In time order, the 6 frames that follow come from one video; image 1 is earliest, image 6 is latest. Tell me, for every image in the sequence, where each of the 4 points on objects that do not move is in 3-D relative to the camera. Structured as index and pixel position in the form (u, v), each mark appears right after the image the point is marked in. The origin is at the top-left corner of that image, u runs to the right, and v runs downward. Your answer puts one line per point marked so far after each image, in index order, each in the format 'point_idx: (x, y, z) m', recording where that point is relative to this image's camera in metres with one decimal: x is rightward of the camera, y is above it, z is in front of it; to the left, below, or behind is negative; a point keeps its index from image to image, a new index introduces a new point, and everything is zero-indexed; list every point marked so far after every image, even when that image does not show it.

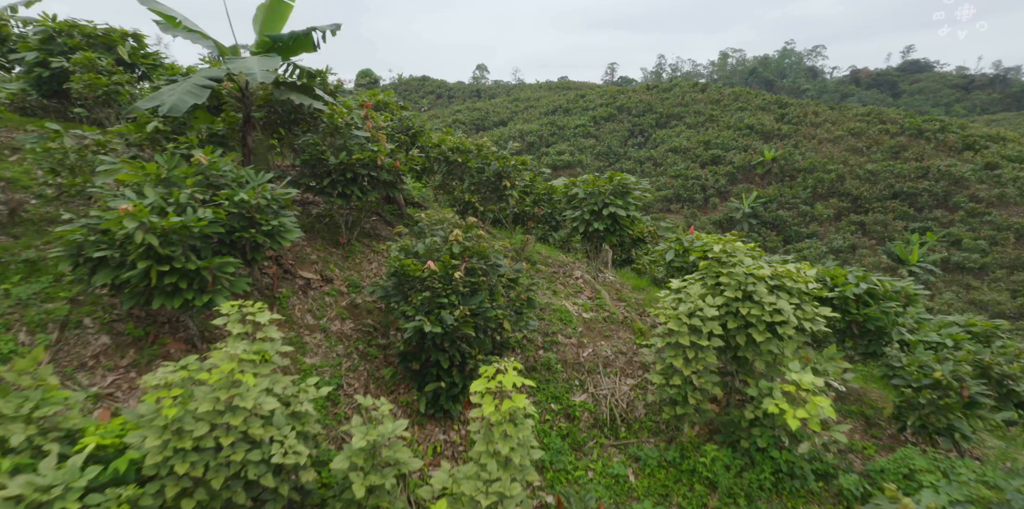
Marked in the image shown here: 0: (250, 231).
0: (-2.0, +0.2, +3.7) m
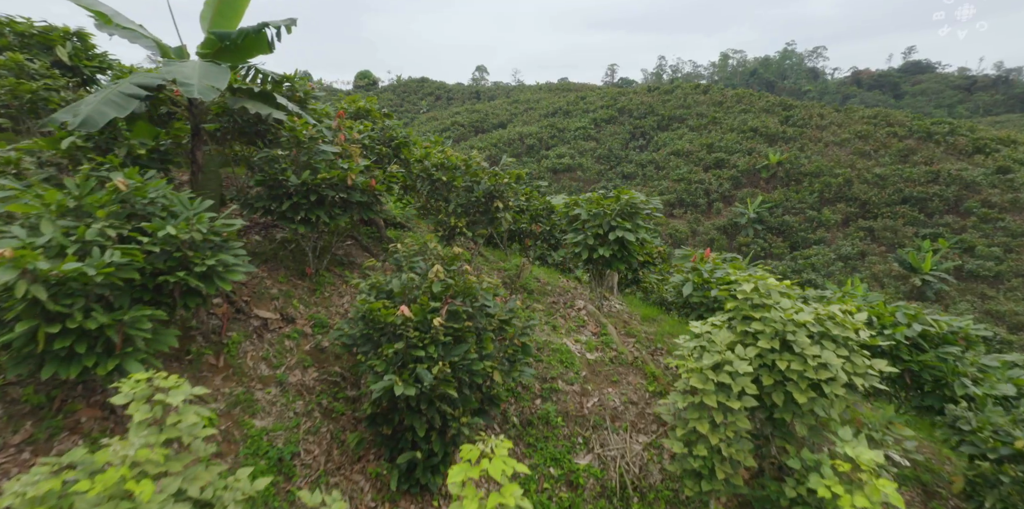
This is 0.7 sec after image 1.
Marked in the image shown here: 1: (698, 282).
0: (-2.1, -0.1, +3.0) m
1: (+1.7, -0.3, +4.4) m
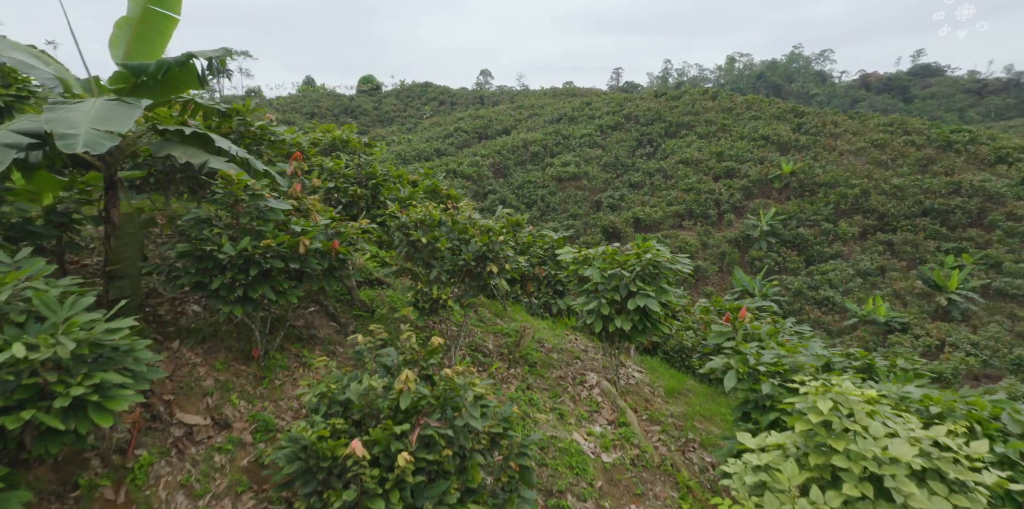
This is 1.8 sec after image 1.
0: (-2.1, -0.7, +2.1) m
1: (+1.7, -0.9, +3.5) m
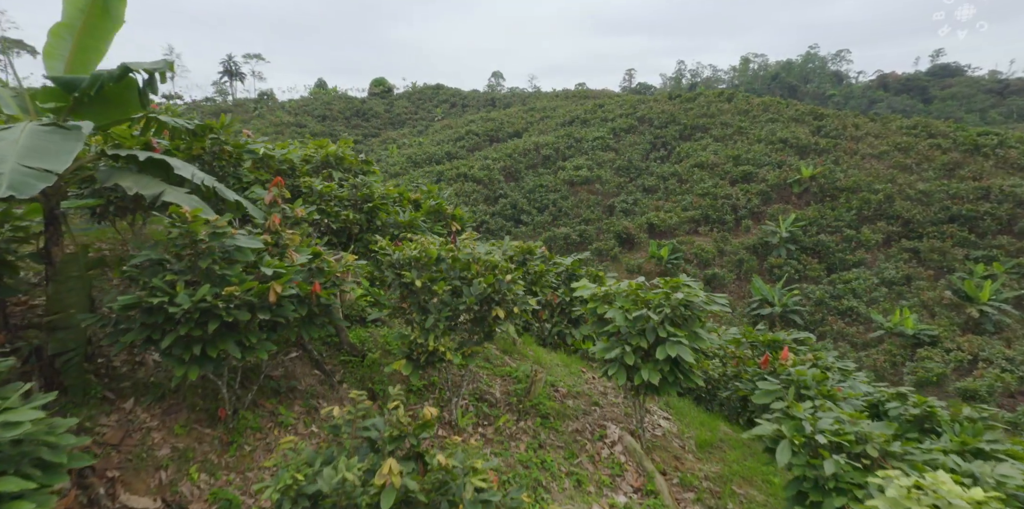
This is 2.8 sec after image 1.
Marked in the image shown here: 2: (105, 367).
0: (-2.1, -0.9, +1.6) m
1: (+1.8, -1.1, +3.0) m
2: (-2.6, -0.7, +3.0) m
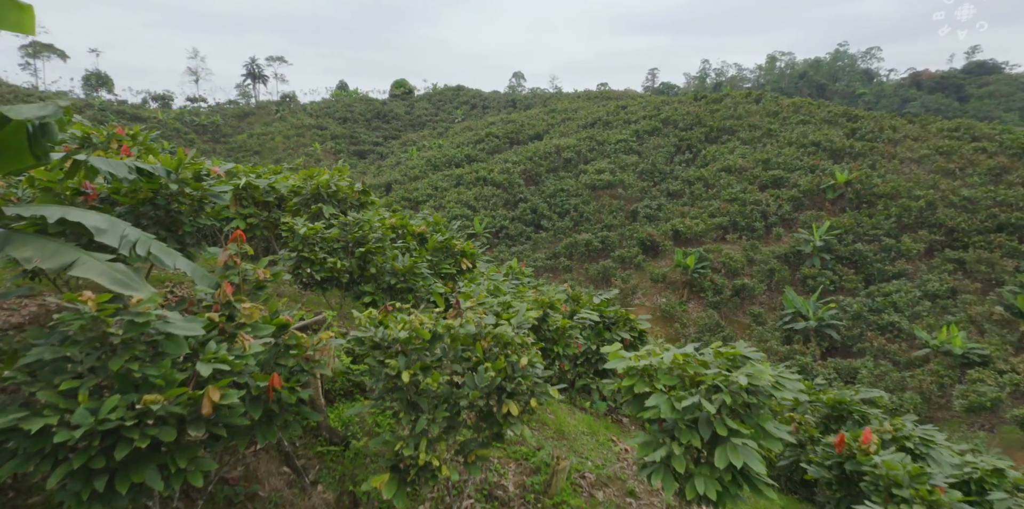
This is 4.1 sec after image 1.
0: (-2.1, -1.3, +1.0) m
1: (+1.8, -1.6, +2.1) m
2: (-2.5, -1.1, +2.4) m
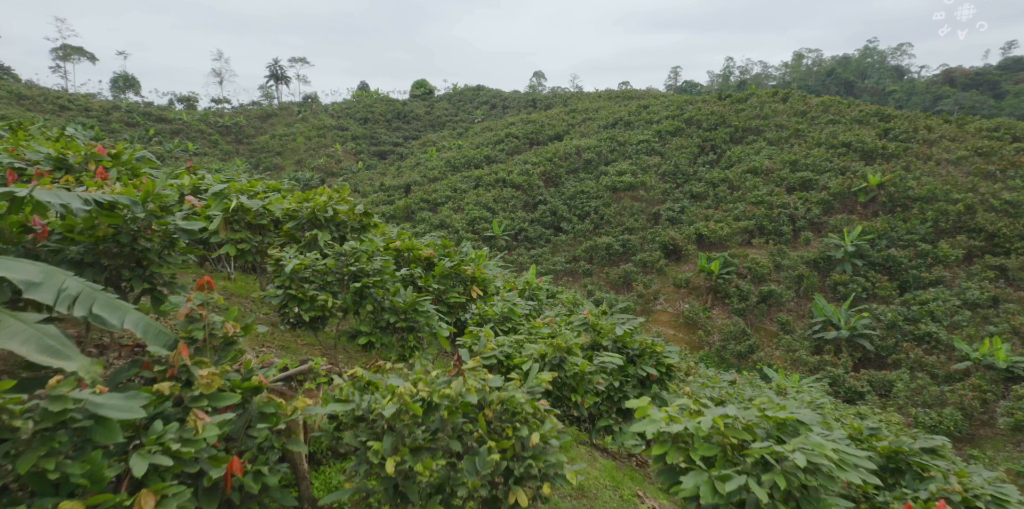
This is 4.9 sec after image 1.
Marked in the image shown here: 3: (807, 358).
0: (-2.1, -1.6, +0.6) m
1: (+1.8, -1.8, +1.6) m
2: (-2.5, -1.3, +2.0) m
3: (+5.8, -2.1, +9.3) m
